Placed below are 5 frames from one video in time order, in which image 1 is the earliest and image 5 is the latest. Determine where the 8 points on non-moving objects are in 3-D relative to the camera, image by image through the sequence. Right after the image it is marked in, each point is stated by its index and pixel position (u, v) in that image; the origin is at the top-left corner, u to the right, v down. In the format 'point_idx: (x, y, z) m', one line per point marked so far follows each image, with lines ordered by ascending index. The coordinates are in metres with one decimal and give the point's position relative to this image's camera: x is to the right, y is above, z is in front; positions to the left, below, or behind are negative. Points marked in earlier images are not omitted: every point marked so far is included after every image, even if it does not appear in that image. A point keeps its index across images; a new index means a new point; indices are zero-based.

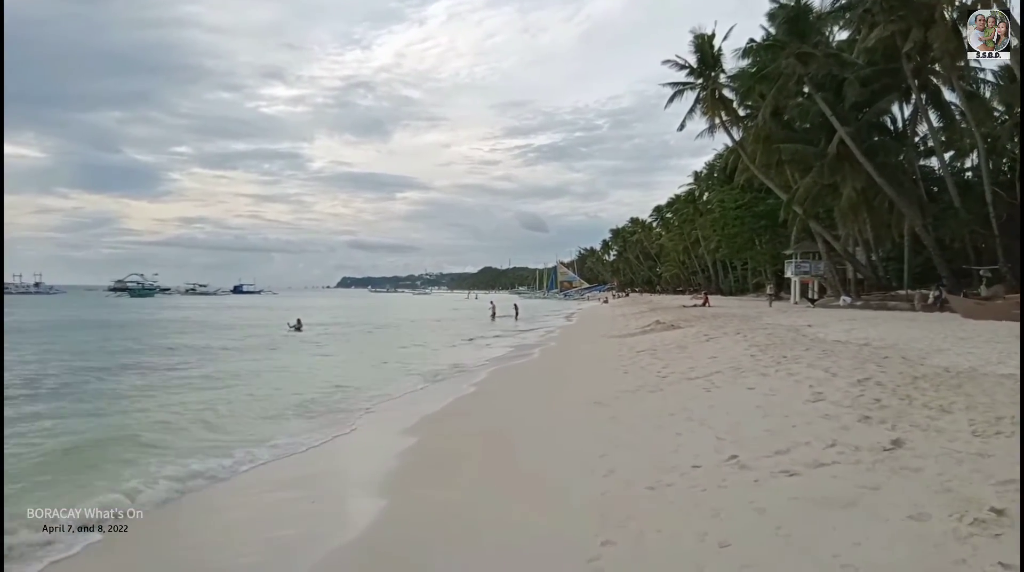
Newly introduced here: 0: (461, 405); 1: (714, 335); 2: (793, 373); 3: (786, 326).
0: (-0.9, -2.3, +12.2) m
1: (+5.3, -1.3, +17.1) m
2: (+4.1, -1.3, +9.6) m
3: (+7.4, -1.1, +17.6) m
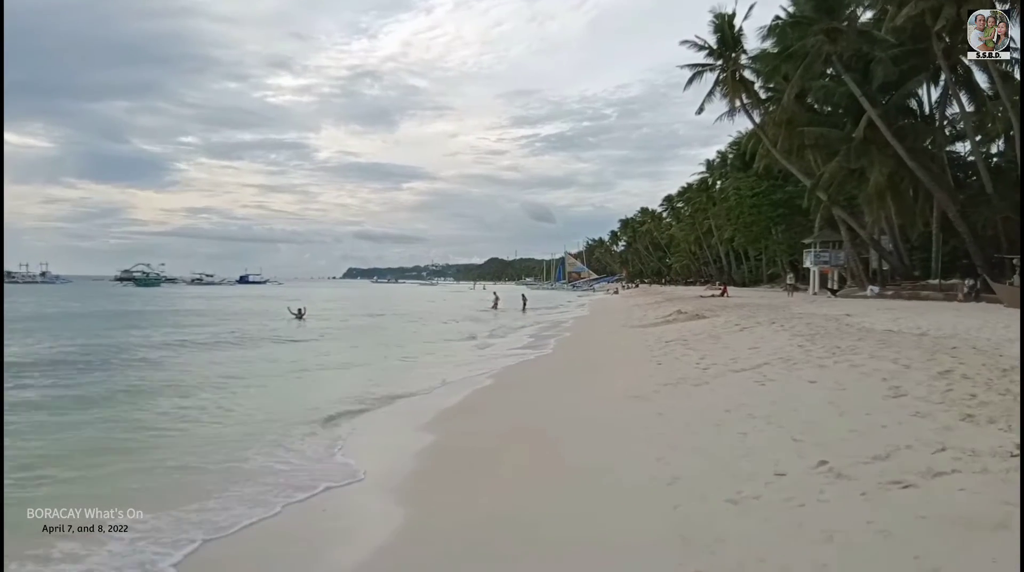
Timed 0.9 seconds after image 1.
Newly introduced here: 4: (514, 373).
0: (-0.5, -2.0, +11.2) m
1: (+5.8, -0.9, +16.1) m
2: (+4.5, -1.0, +8.6) m
3: (+7.9, -0.8, +16.6) m
4: (0.0, -2.0, +14.4) m
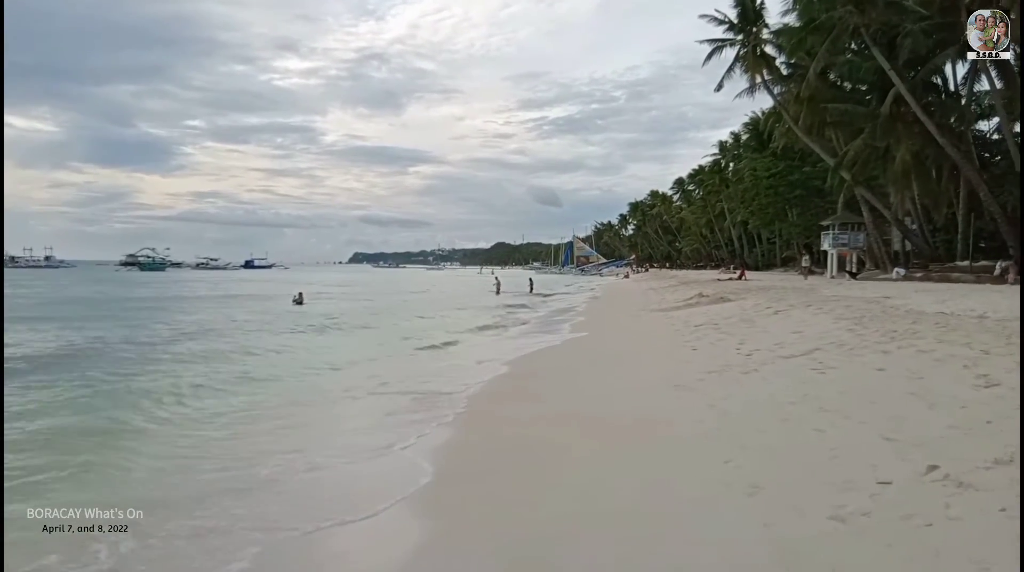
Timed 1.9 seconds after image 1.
0: (-0.1, -1.6, +10.4) m
1: (+6.2, -0.5, +15.2) m
2: (+4.8, -0.8, +7.7) m
3: (+8.3, -0.3, +15.7) m
4: (+0.5, -1.5, +13.6) m
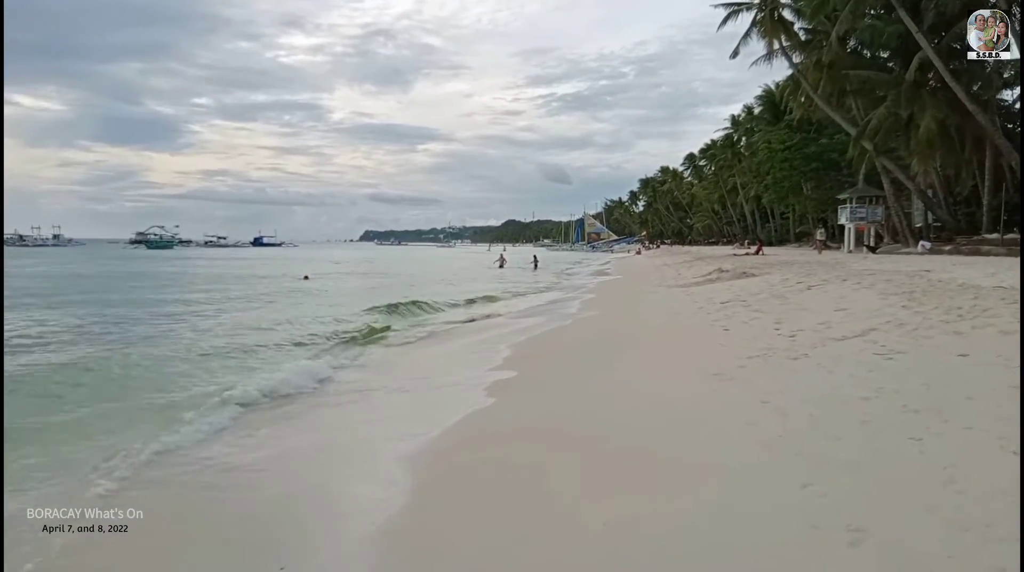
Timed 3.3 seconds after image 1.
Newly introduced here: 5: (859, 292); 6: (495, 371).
0: (0.0, -1.2, +9.3) m
1: (+6.4, +0.1, +13.9) m
2: (+4.9, -0.5, +6.4) m
3: (+8.5, +0.3, +14.3) m
4: (+0.6, -1.1, +12.5) m
5: (+5.9, -0.1, +11.1) m
6: (-0.2, -1.3, +10.3) m
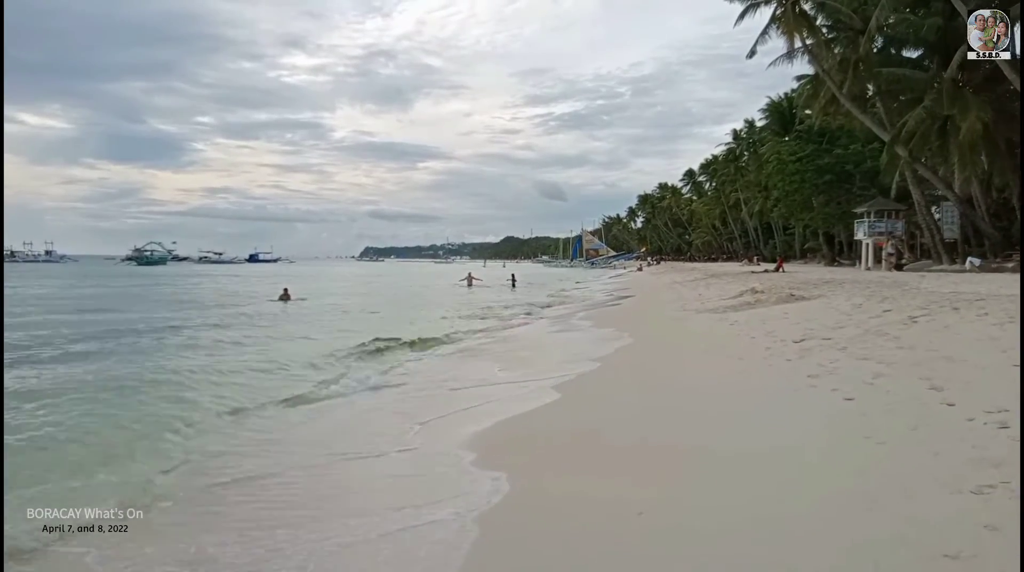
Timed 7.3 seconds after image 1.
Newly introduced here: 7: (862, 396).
0: (-0.1, -1.6, +5.7) m
1: (+6.3, -0.4, +10.4) m
2: (+4.8, -0.7, +2.9) m
3: (+8.4, -0.2, +10.8) m
4: (+0.5, -1.5, +8.9) m
5: (+5.8, -0.5, +7.6) m
6: (-0.3, -1.7, +6.7) m
7: (+2.8, -1.0, +5.5) m
